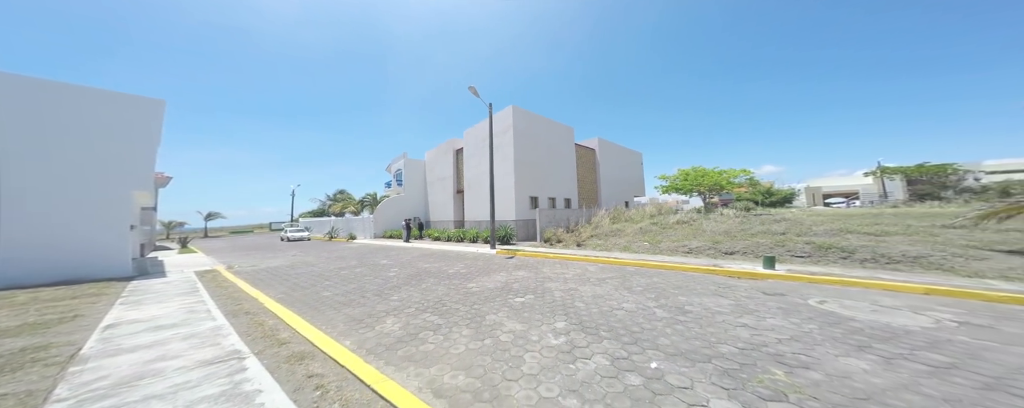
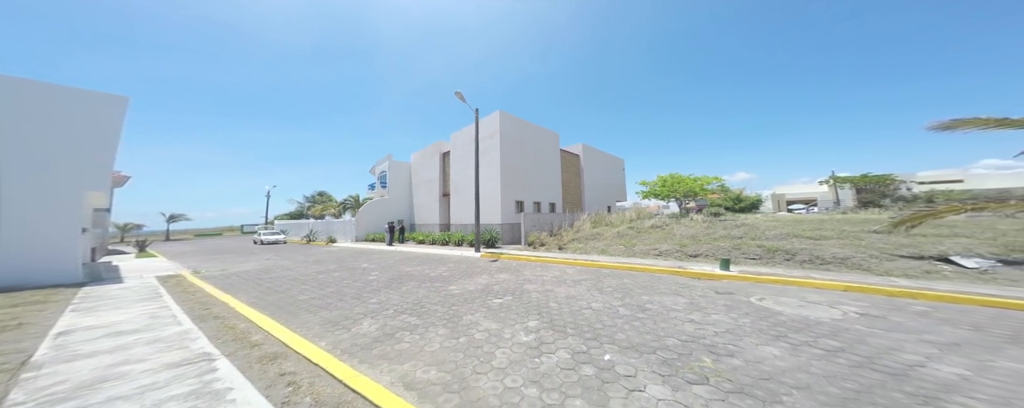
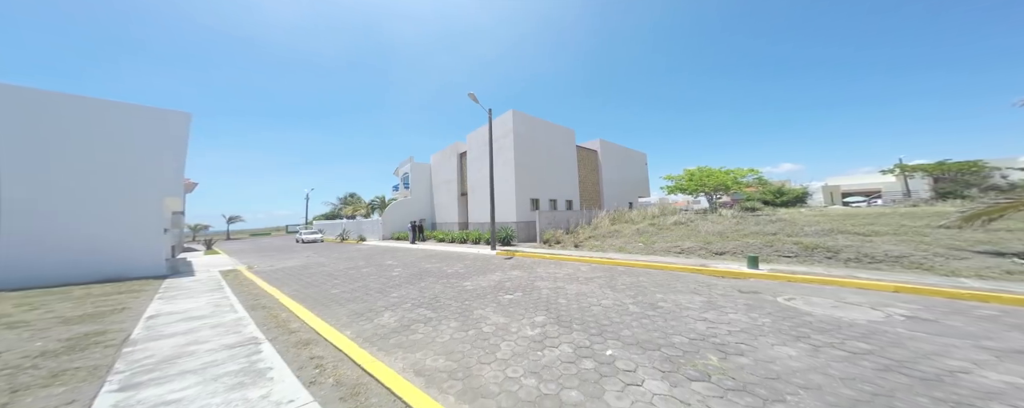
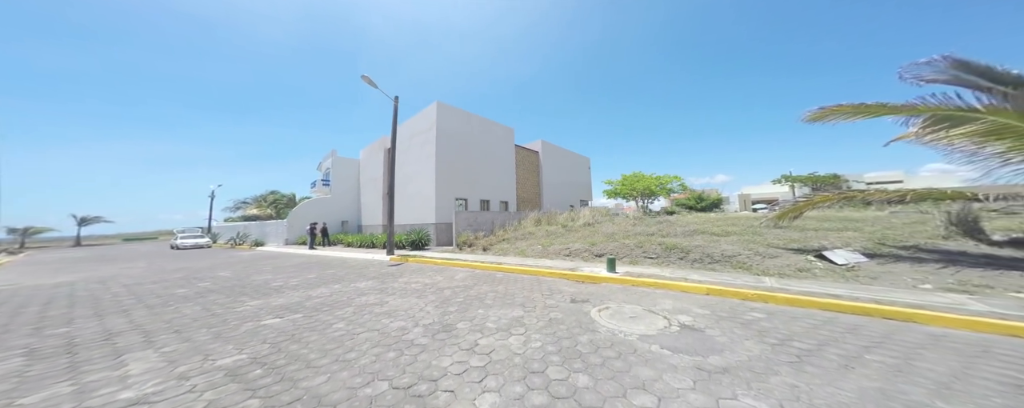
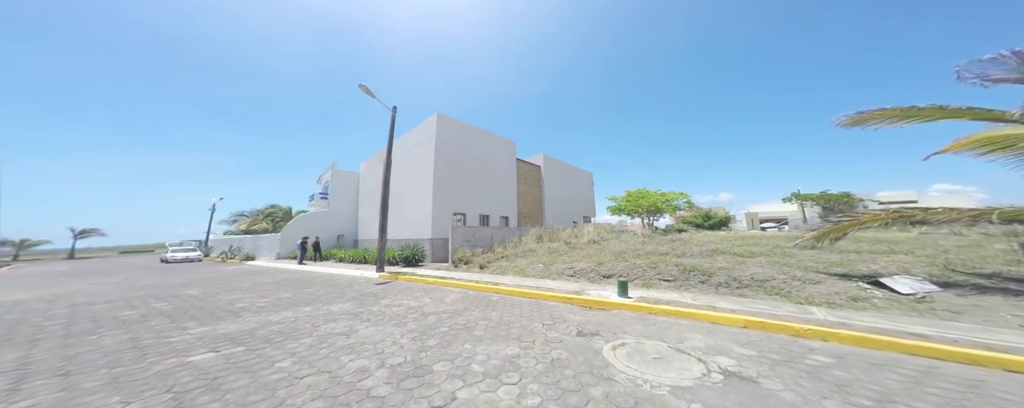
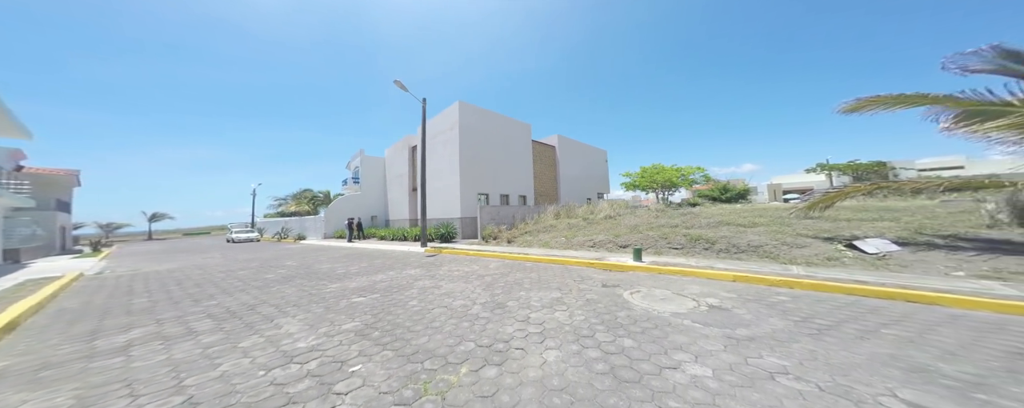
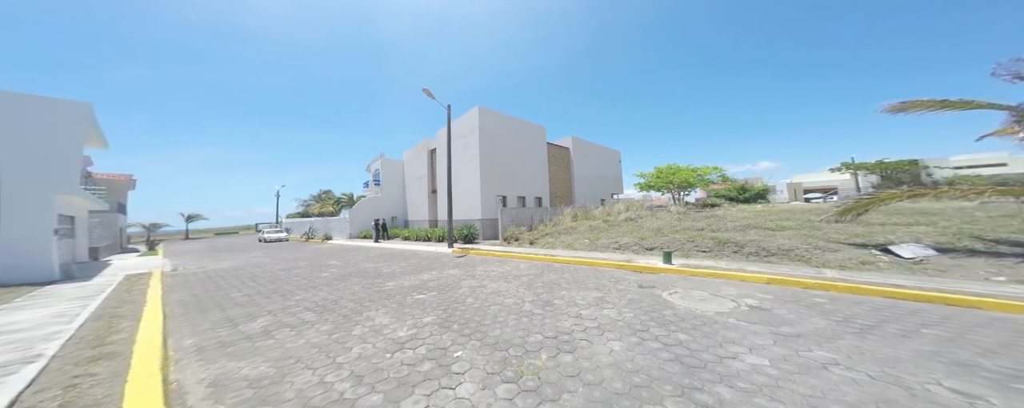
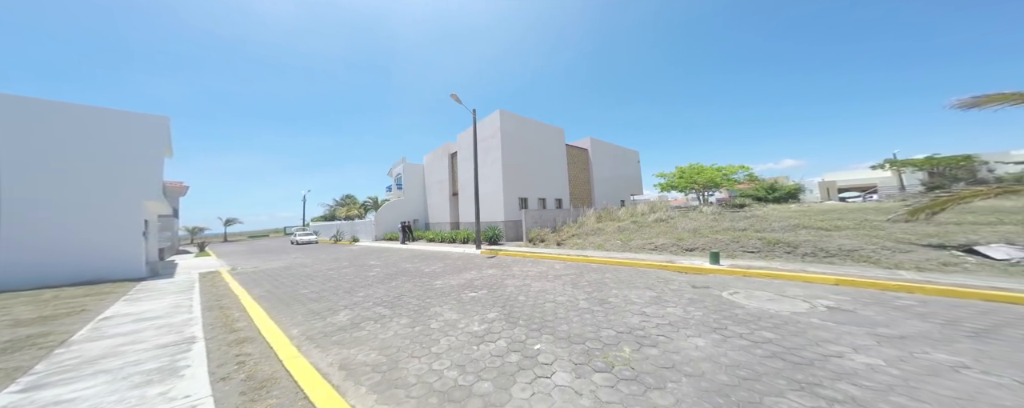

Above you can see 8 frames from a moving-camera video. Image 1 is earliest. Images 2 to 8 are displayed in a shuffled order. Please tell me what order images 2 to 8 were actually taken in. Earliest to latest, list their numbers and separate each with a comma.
2, 3, 8, 7, 6, 4, 5
